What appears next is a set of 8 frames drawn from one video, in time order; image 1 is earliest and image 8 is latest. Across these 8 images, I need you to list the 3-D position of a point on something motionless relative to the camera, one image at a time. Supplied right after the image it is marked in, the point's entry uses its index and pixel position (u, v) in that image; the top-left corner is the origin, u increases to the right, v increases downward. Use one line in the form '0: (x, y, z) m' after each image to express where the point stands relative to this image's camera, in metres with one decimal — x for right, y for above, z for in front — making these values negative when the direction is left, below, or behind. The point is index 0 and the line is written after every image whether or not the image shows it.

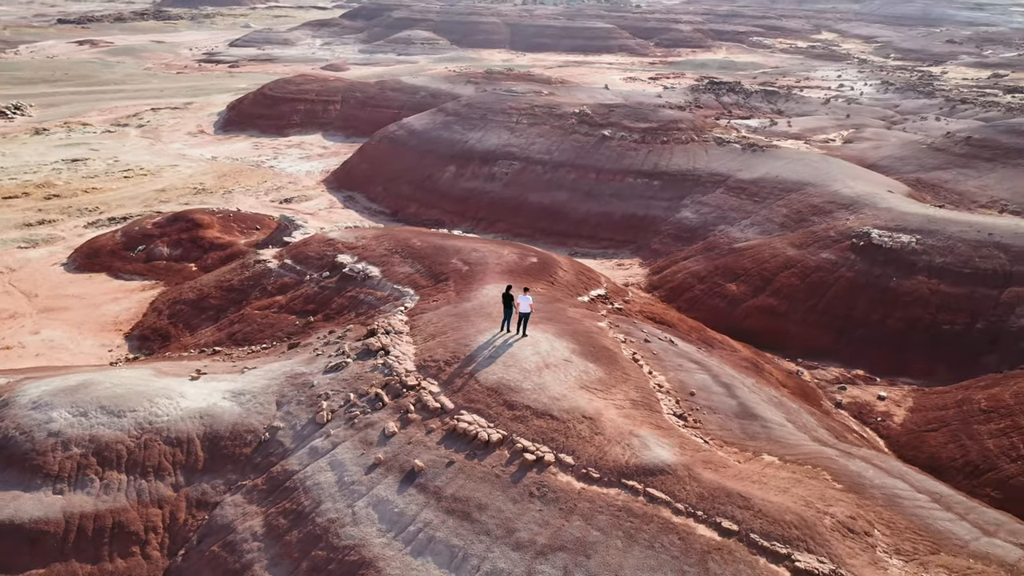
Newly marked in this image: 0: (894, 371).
0: (+7.7, -1.7, +16.6) m
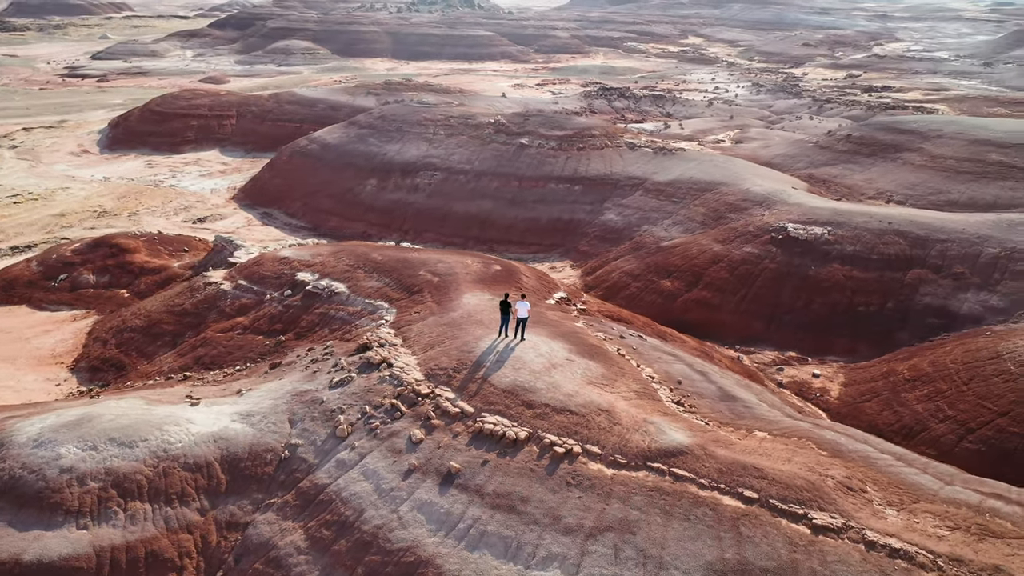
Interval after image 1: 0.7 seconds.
0: (+6.9, -1.4, +18.3) m
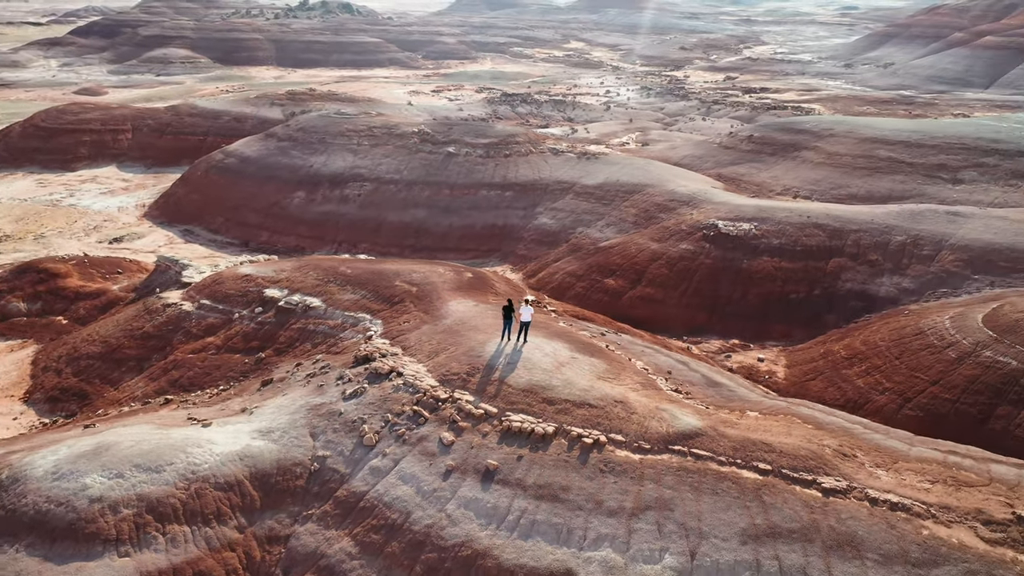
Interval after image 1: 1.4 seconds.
0: (+6.1, -1.2, +20.0) m
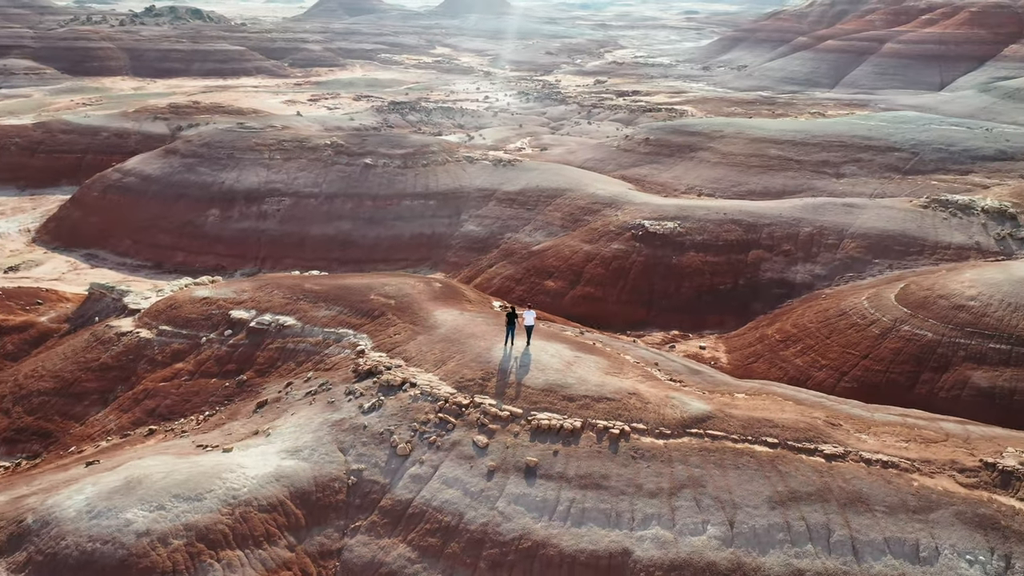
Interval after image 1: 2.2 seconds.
0: (+4.9, -1.0, +21.6) m
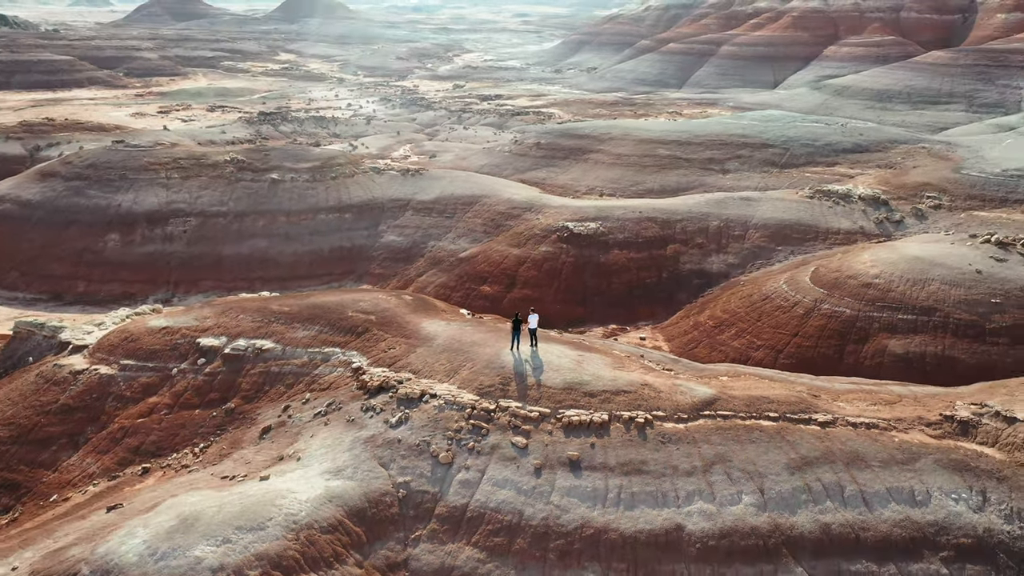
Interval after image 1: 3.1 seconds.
0: (+3.4, -0.9, +23.1) m
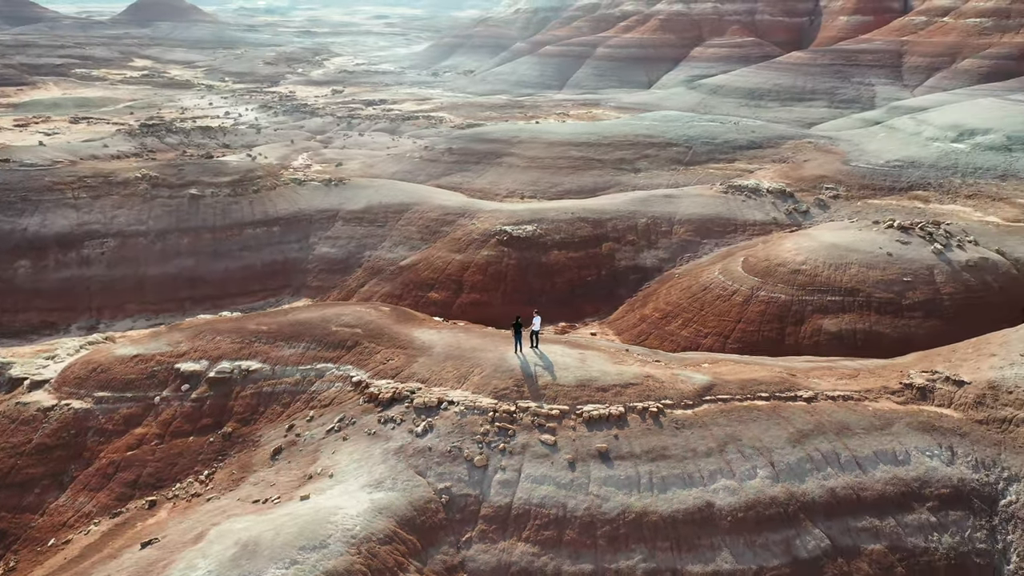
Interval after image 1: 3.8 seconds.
0: (+1.9, -0.8, +24.1) m
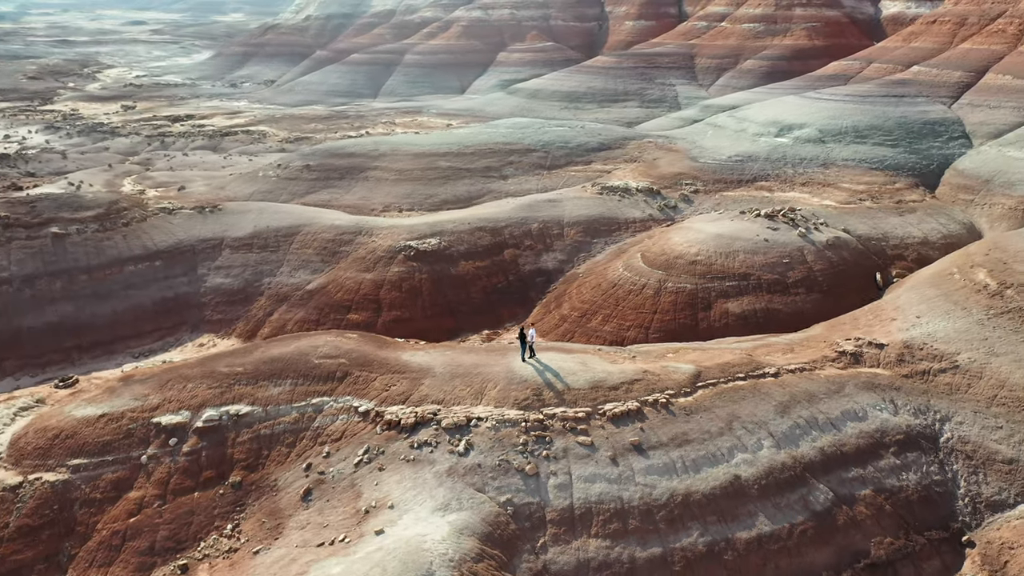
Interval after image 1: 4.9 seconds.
0: (-0.5, -1.0, +25.0) m
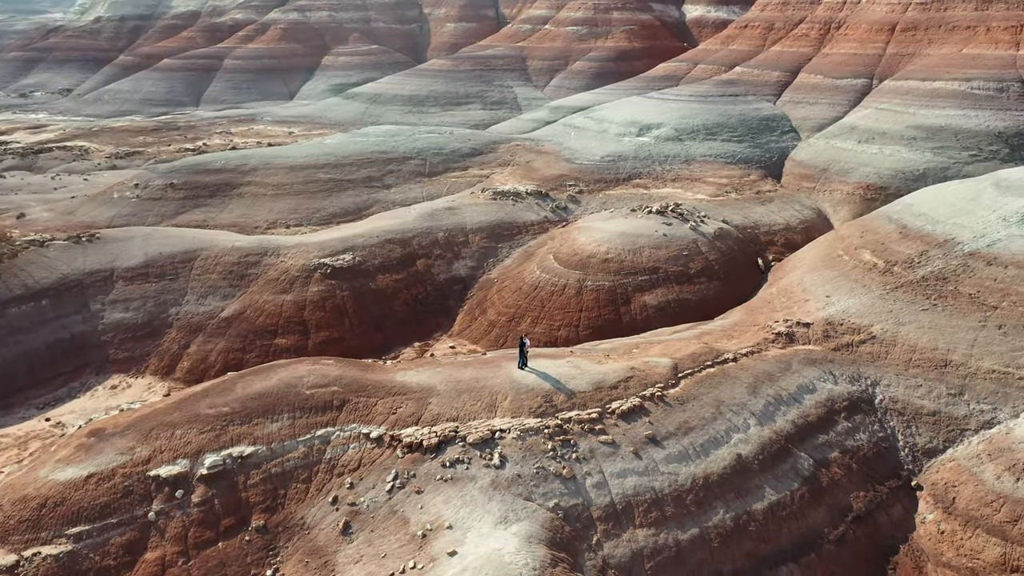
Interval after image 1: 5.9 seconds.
0: (-2.7, -1.4, +25.1) m
